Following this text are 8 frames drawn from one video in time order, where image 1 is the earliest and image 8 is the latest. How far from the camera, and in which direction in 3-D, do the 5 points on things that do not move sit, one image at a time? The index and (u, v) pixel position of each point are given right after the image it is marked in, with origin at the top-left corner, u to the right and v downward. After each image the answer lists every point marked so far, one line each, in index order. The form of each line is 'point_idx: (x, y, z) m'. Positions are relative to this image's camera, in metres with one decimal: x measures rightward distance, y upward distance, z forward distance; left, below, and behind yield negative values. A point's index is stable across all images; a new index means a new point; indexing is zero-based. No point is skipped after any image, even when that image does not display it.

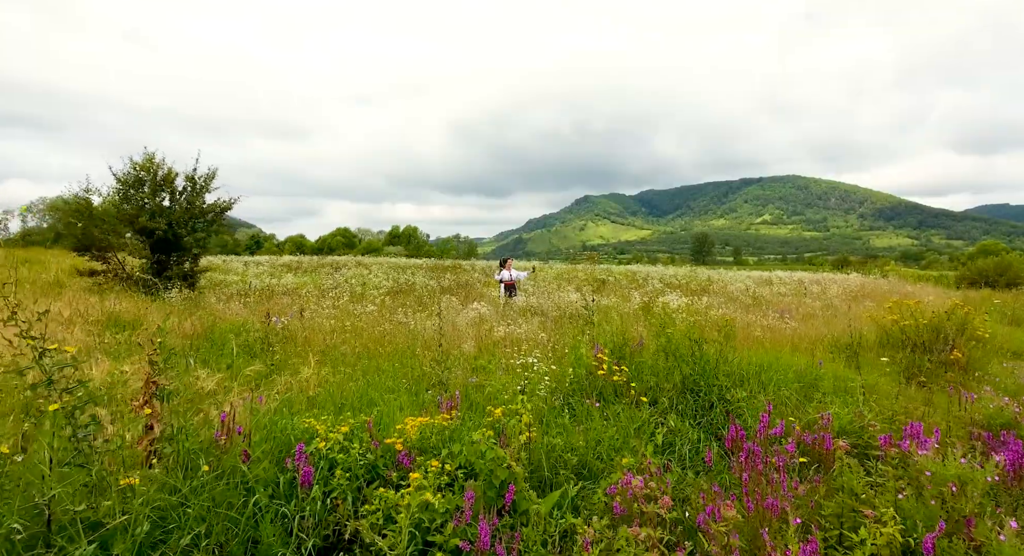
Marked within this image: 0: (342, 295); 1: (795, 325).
0: (-4.7, -0.5, +16.0) m
1: (+6.1, -1.1, +12.2) m
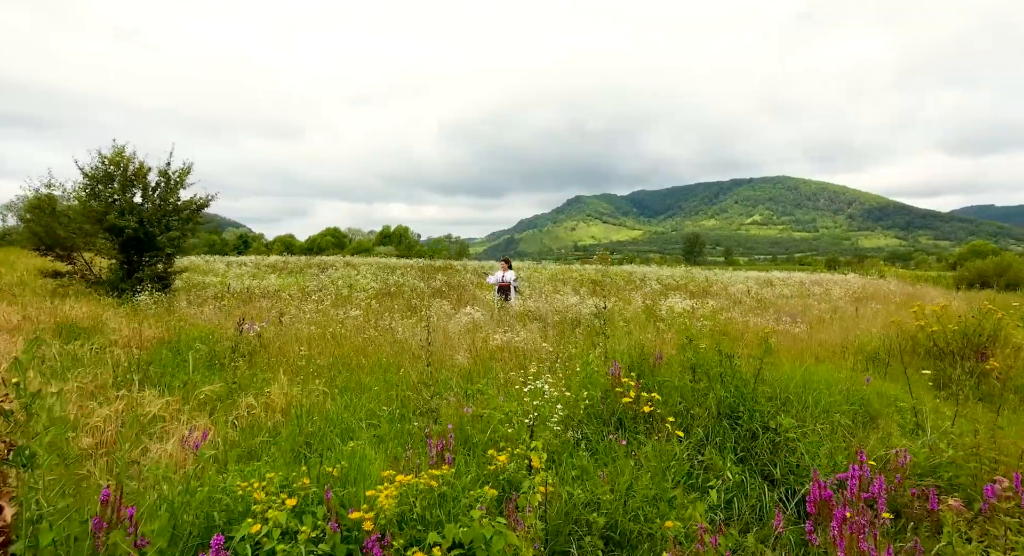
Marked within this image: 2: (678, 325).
0: (-4.9, -0.5, +15.0) m
1: (+6.0, -1.1, +11.4) m
2: (+2.9, -1.0, +10.0) m
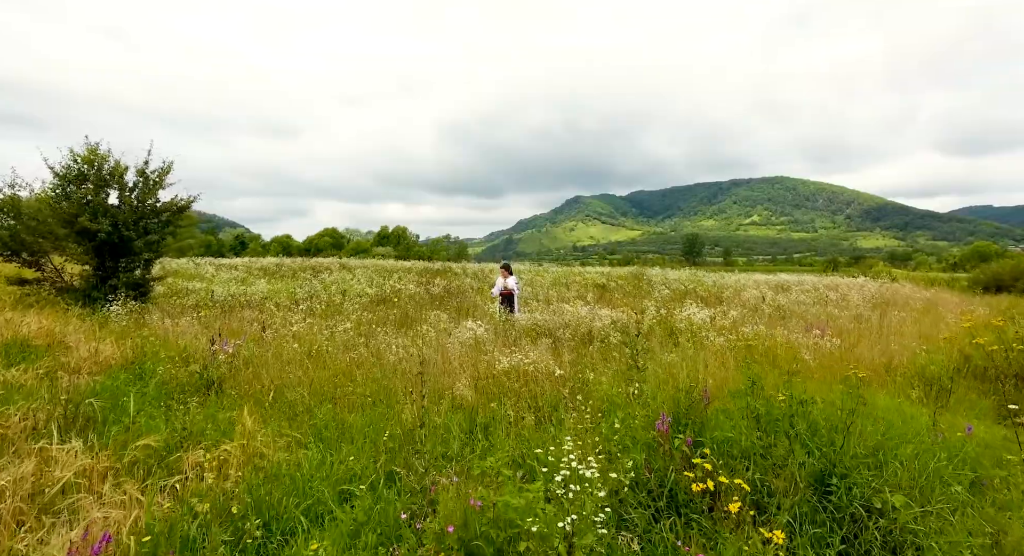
0: (-4.8, -0.7, +14.0) m
1: (+6.1, -1.3, +10.4) m
2: (+3.1, -1.2, +9.0) m
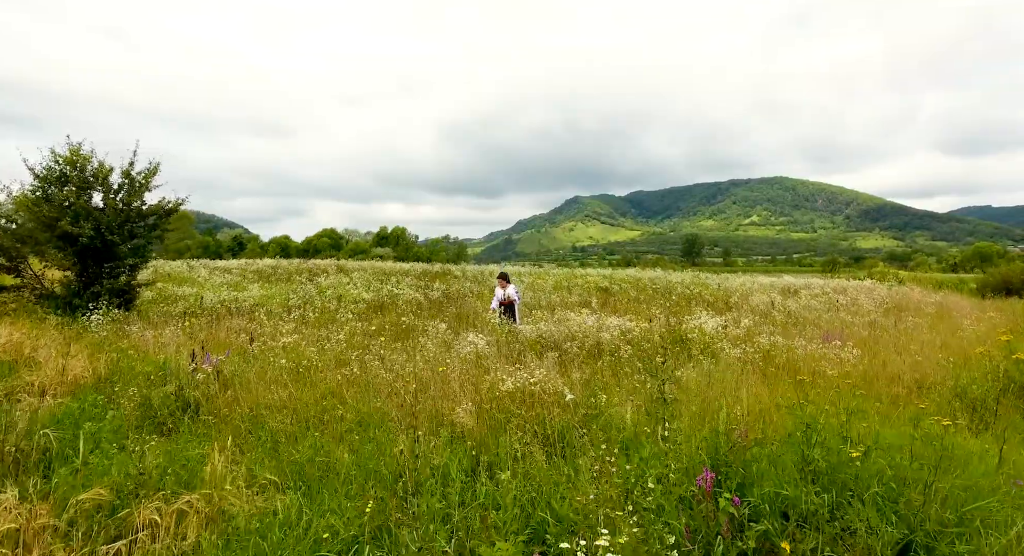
0: (-4.7, -0.8, +13.4) m
1: (+6.2, -1.4, +9.8) m
2: (+3.1, -1.3, +8.4) m
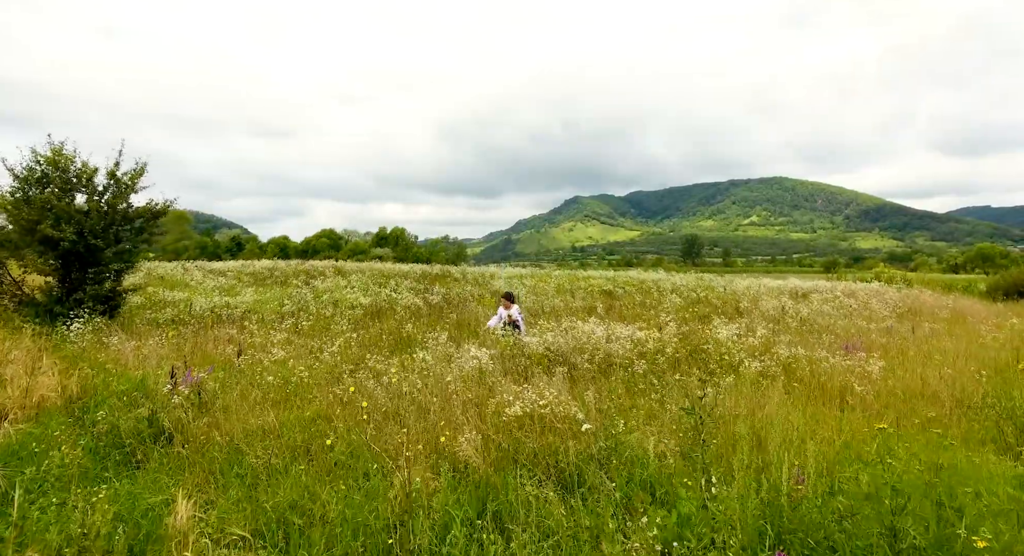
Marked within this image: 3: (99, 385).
0: (-4.7, -1.0, +12.7) m
1: (+6.3, -1.6, +9.2) m
2: (+3.2, -1.4, +7.8) m
3: (-5.3, -1.4, +7.2) m
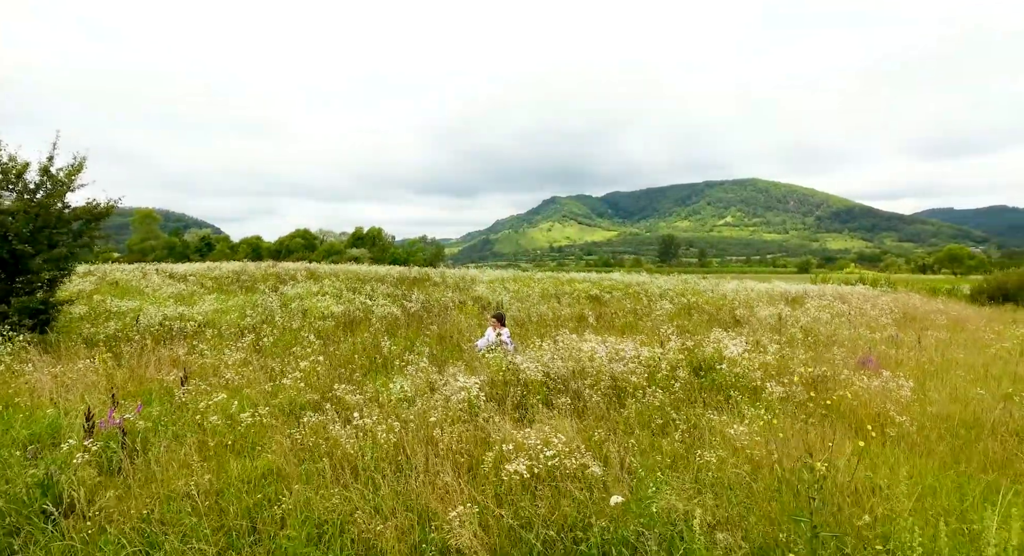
0: (-4.9, -1.2, +11.3) m
1: (+6.2, -1.8, +8.2) m
2: (+3.1, -1.6, +6.7) m
3: (-5.3, -1.6, +5.8) m
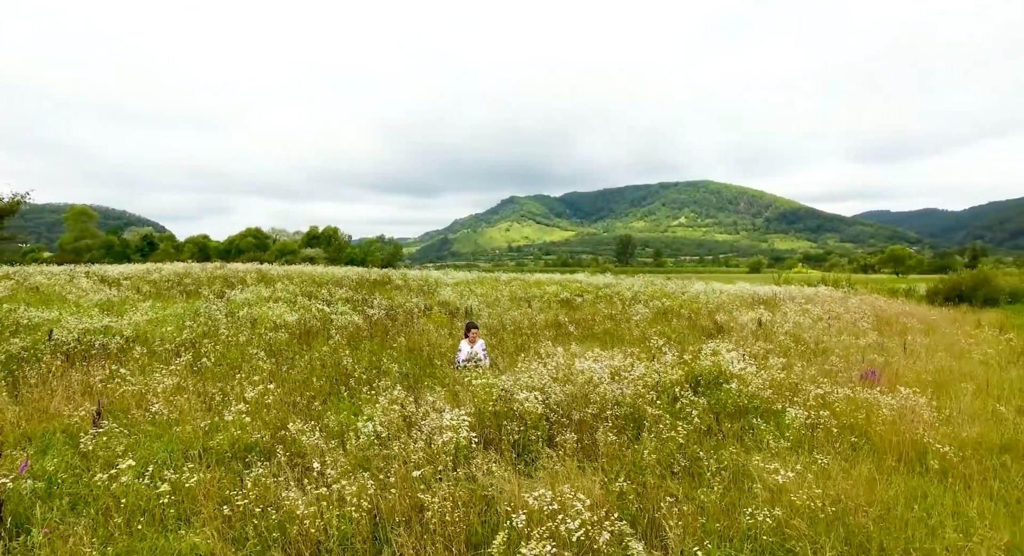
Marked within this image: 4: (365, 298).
0: (-5.3, -1.3, +9.8) m
1: (+6.0, -1.9, +7.5) m
2: (+3.1, -1.8, +5.7) m
3: (-5.2, -1.7, +4.2) m
4: (-5.2, -0.7, +19.8) m
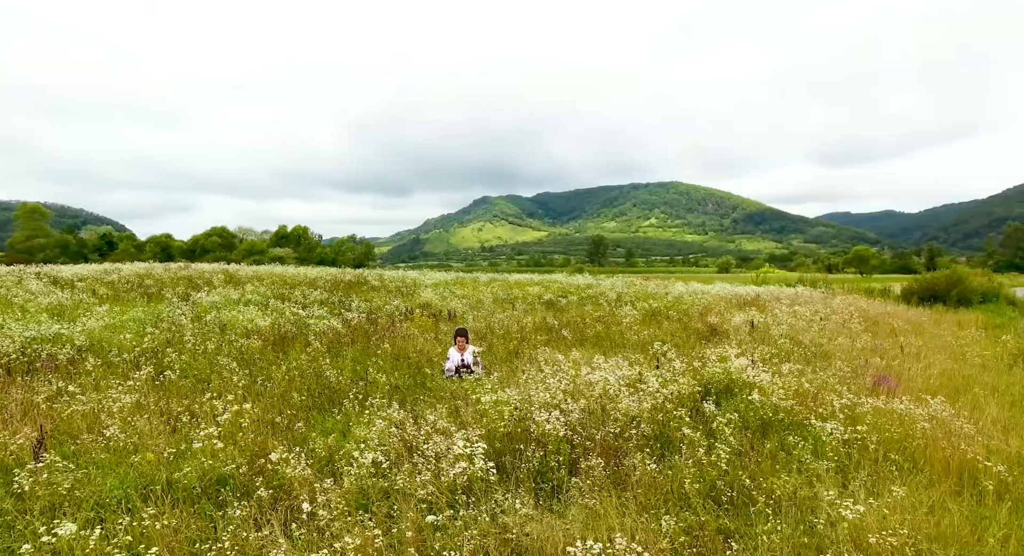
0: (-5.3, -1.4, +8.8) m
1: (+6.1, -1.9, +7.0) m
2: (+3.3, -1.8, +5.1) m
3: (-5.0, -1.8, +3.2) m
4: (-5.7, -0.7, +18.8) m
